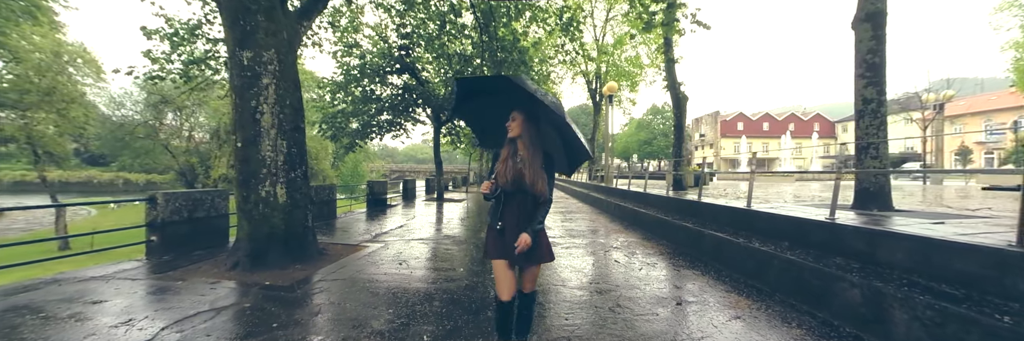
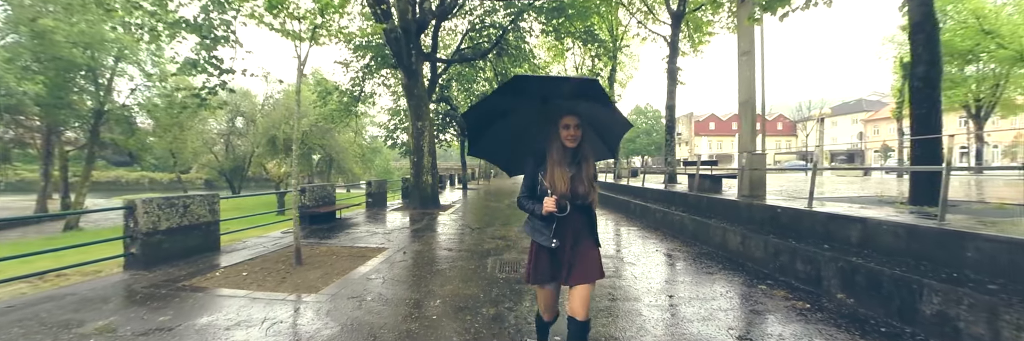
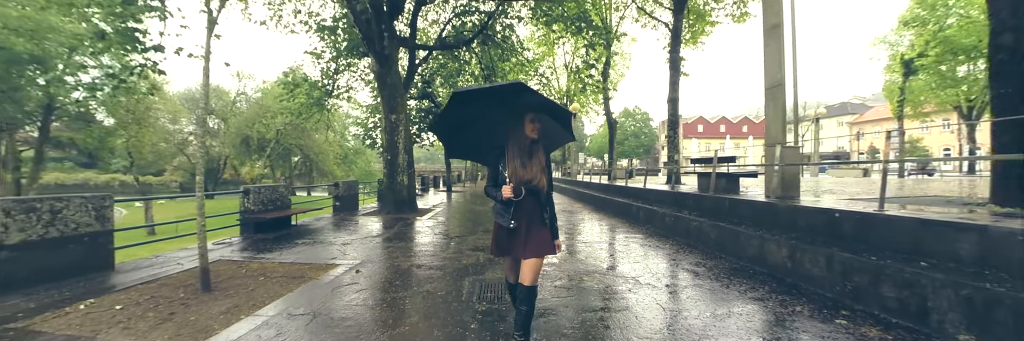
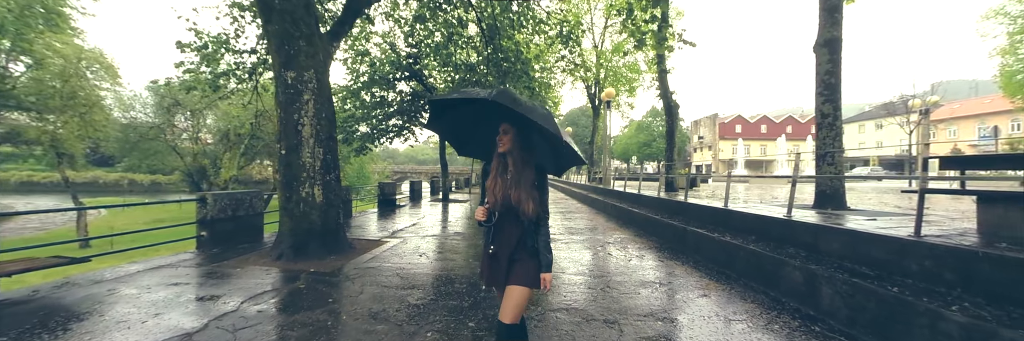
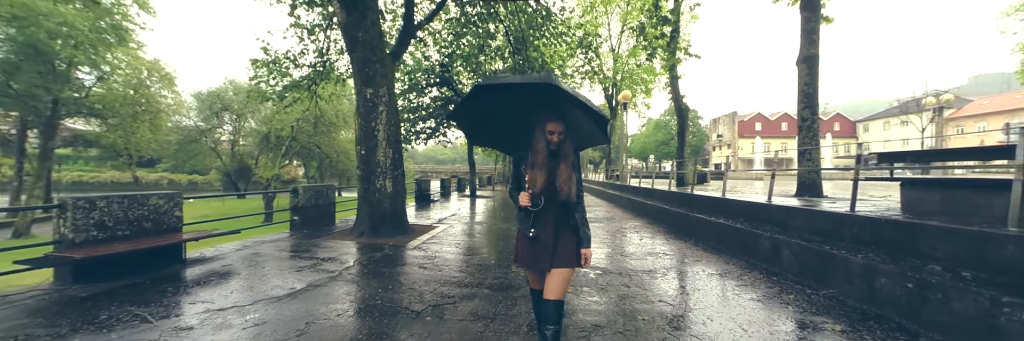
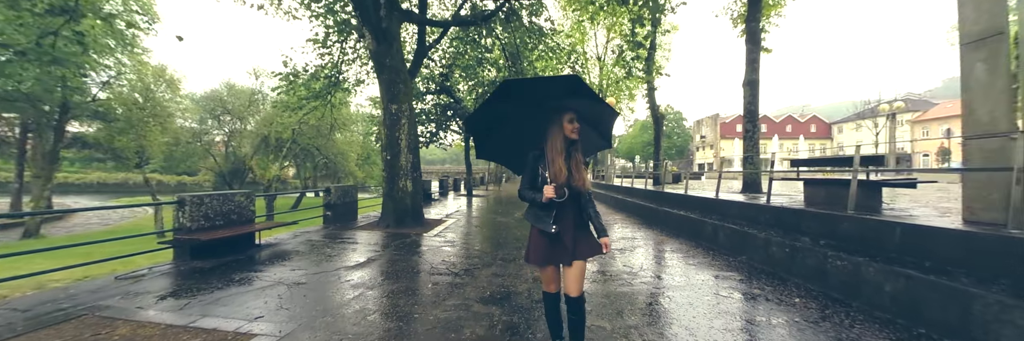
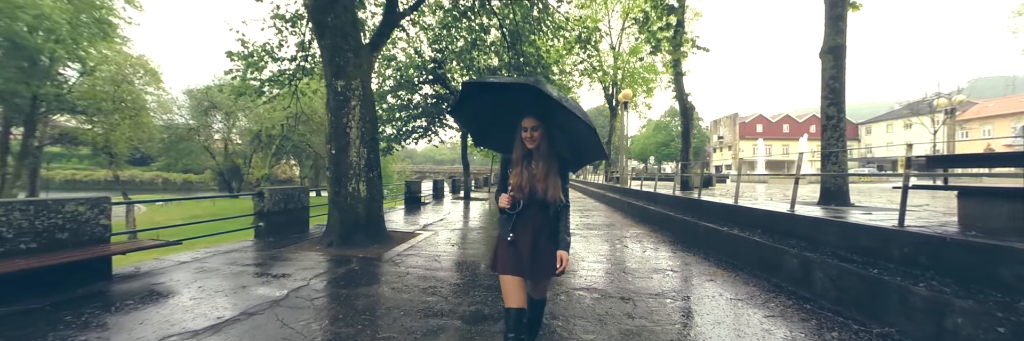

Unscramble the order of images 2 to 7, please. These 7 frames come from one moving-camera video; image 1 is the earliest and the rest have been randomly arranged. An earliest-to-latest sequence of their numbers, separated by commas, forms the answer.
4, 7, 5, 6, 3, 2
